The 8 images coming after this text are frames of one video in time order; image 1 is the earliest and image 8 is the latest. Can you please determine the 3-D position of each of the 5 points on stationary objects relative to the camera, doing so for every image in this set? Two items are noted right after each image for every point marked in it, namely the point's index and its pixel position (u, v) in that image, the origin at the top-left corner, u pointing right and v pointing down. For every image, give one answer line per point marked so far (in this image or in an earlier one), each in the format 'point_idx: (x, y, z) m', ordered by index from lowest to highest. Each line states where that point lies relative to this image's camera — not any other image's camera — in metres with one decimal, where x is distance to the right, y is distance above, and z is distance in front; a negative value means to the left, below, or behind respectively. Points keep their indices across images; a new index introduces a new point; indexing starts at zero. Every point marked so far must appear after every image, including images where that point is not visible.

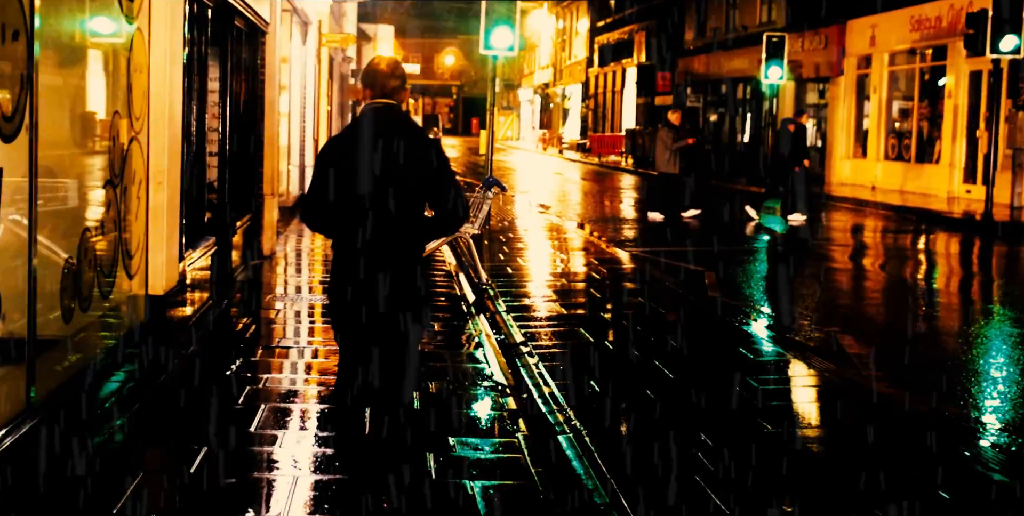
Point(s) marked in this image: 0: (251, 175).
0: (-2.4, +0.8, +14.0) m
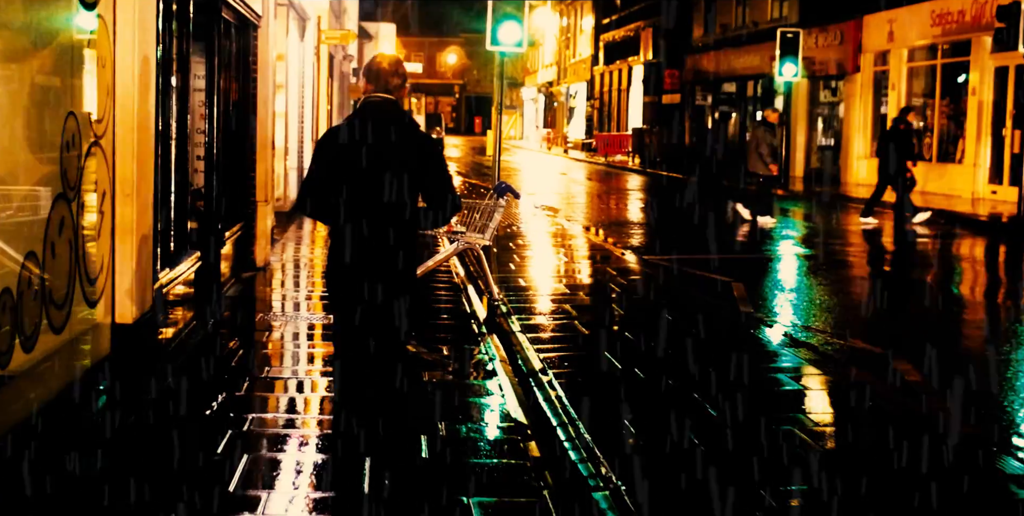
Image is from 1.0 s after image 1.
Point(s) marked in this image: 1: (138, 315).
0: (-2.3, +0.7, +13.0) m
1: (-2.0, -0.3, +8.1) m
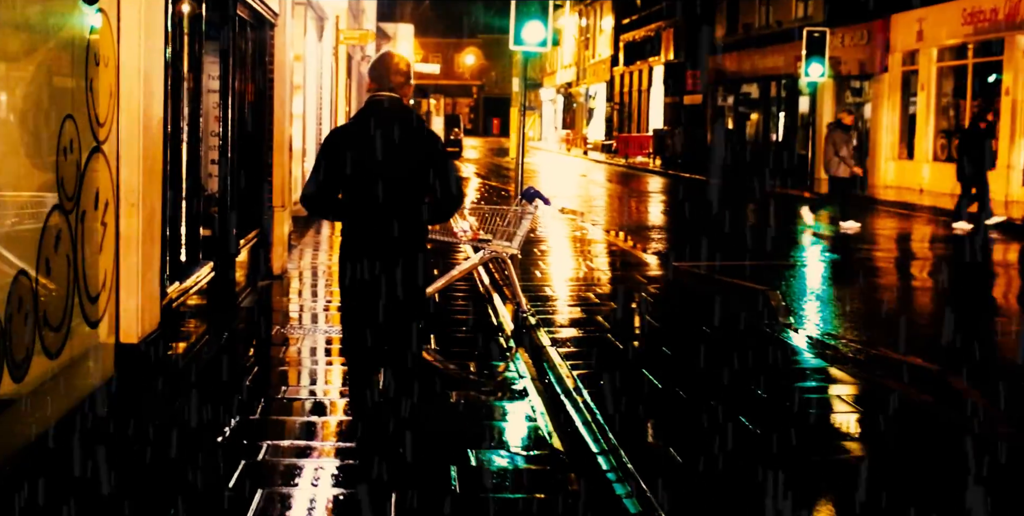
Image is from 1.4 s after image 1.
0: (-2.1, +0.6, +12.5) m
1: (-1.9, -0.4, +7.6) m
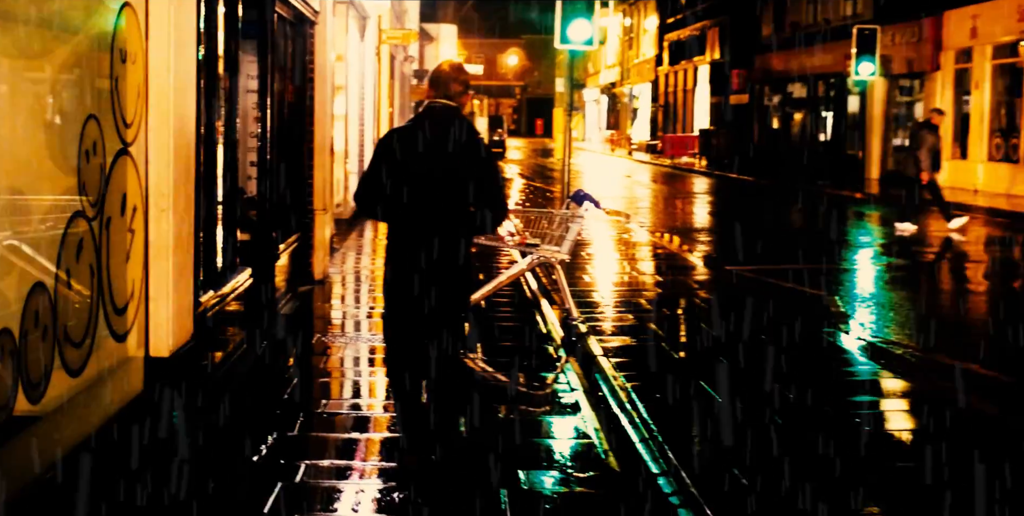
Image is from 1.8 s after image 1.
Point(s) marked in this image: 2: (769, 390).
0: (-1.7, +0.6, +12.2) m
1: (-1.6, -0.4, +7.3) m
2: (+1.5, -0.7, +8.5) m
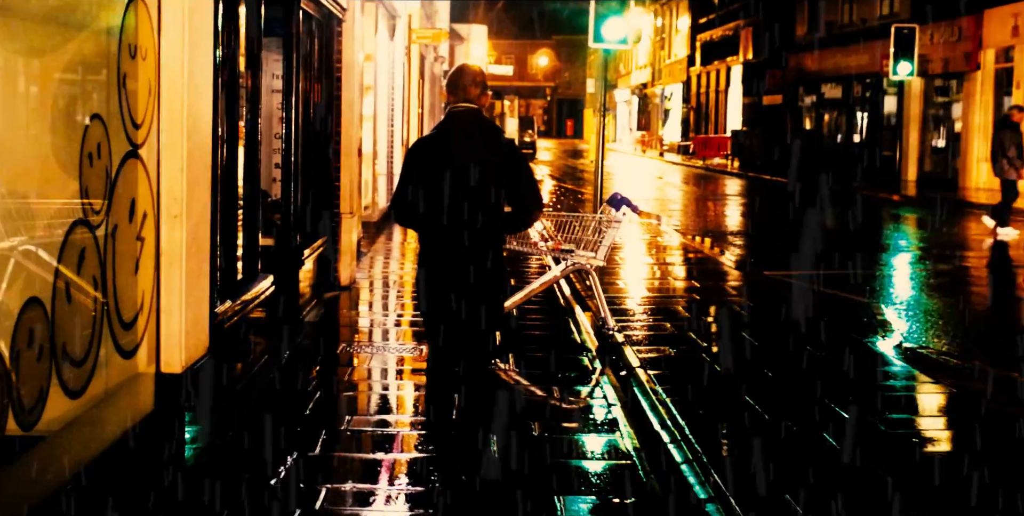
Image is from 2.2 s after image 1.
0: (-1.5, +0.5, +11.8) m
1: (-1.5, -0.5, +6.9) m
2: (+1.6, -0.8, +8.1) m
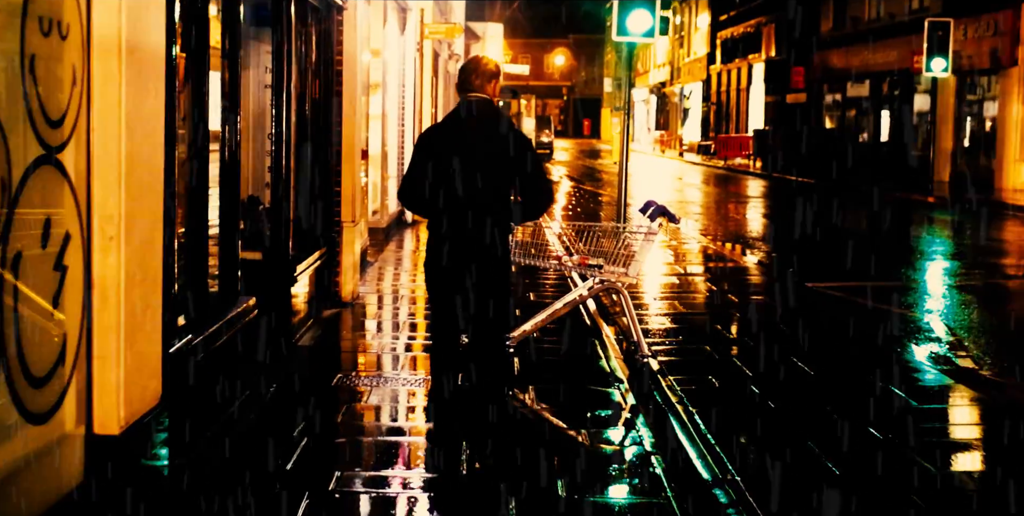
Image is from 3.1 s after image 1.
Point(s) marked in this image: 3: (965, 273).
0: (-1.3, +0.4, +10.7) m
1: (-1.4, -0.6, +5.8) m
2: (+1.7, -0.9, +6.9) m
3: (+5.5, -0.2, +17.6) m
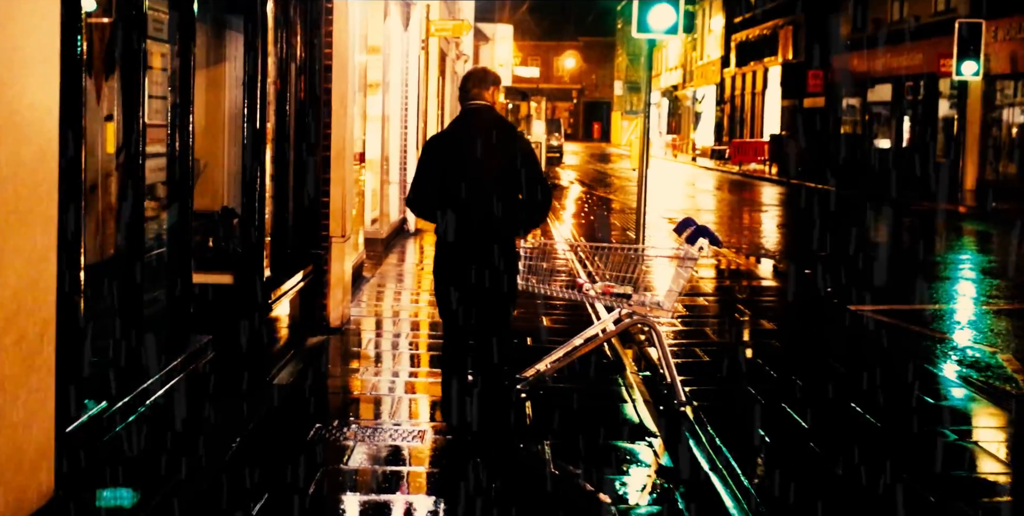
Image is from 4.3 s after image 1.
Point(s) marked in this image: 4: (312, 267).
0: (-1.3, +0.3, +9.4) m
1: (-1.3, -0.7, +4.5) m
2: (+1.8, -1.0, +5.6) m
3: (+5.6, -0.4, +16.3) m
4: (-1.3, 0.0, +9.5) m
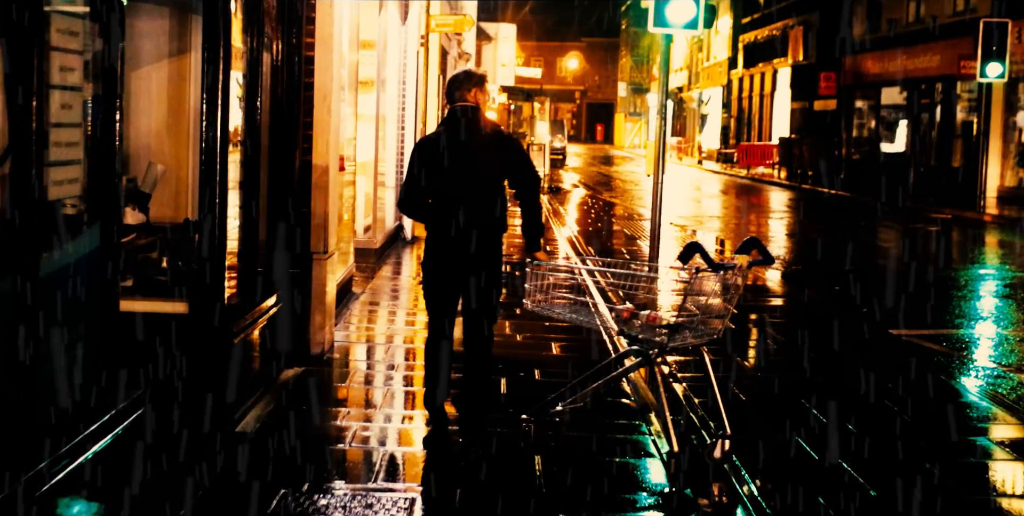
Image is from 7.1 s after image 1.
0: (-1.2, +0.2, +8.2) m
1: (-1.3, -0.8, +3.3) m
2: (+1.8, -1.1, +4.5) m
3: (+5.6, -0.6, +15.1) m
4: (-1.2, -0.2, +8.3) m
